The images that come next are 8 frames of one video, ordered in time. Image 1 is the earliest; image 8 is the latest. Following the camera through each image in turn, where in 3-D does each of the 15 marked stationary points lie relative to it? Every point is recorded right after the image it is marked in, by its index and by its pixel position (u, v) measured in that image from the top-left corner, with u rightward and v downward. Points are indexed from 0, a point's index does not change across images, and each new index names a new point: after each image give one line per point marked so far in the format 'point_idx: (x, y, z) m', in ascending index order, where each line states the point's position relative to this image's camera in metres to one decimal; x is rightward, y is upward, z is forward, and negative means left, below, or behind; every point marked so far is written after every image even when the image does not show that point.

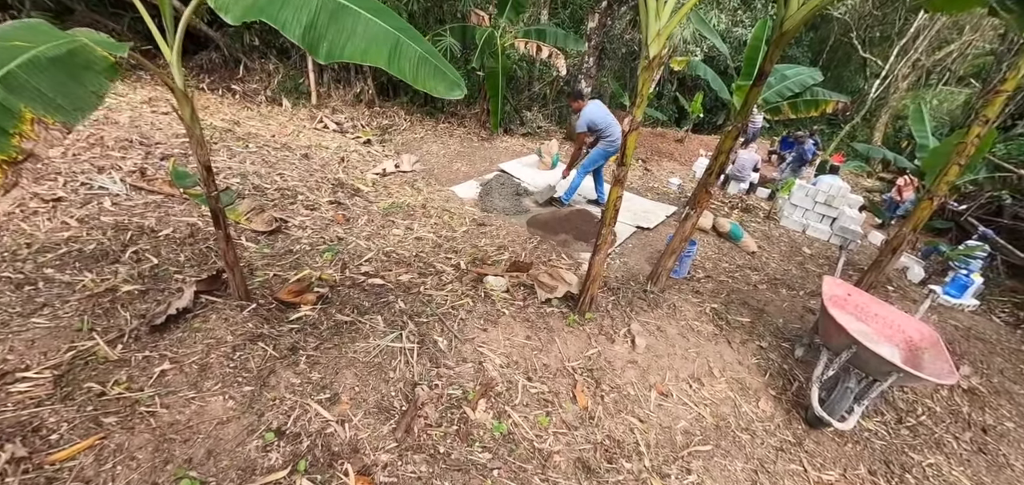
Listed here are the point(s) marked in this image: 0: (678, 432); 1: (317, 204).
0: (+0.9, -1.1, +2.1) m
1: (-1.8, +0.4, +3.6) m
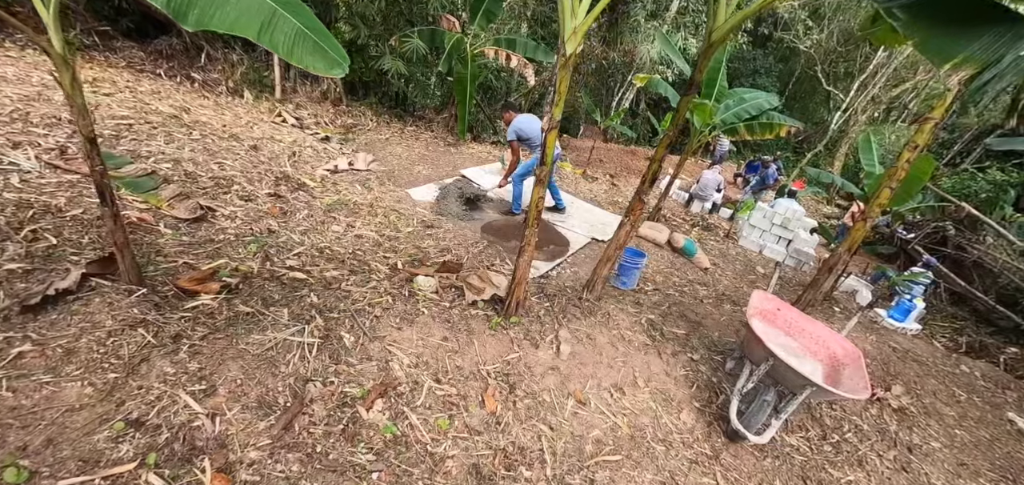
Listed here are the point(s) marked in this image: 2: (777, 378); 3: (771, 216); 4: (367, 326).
0: (+0.4, -1.1, +2.1) m
1: (-2.3, +0.4, +3.5) m
2: (+1.6, -0.8, +2.2) m
3: (+4.6, +0.4, +6.7) m
4: (-0.9, -0.5, +2.2) m
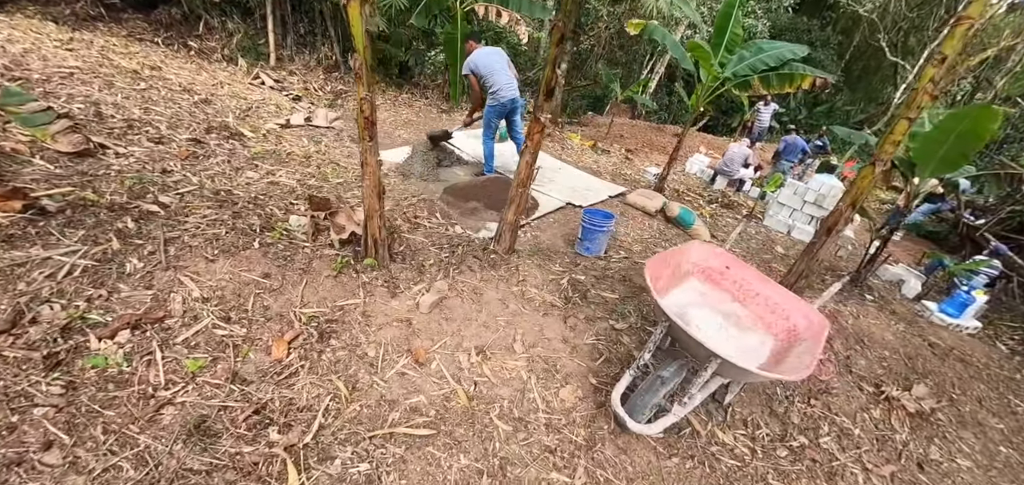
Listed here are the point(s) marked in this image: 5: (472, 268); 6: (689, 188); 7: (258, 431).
0: (-0.5, -0.7, +1.6) m
1: (-3.0, +0.9, +3.3) m
2: (+0.7, -0.4, +1.6) m
3: (+4.3, +0.7, +5.6) m
4: (-1.7, -0.1, +1.9) m
5: (-0.3, -0.2, +2.4) m
6: (+2.9, +0.8, +6.1) m
7: (-0.9, -0.7, +1.4) m
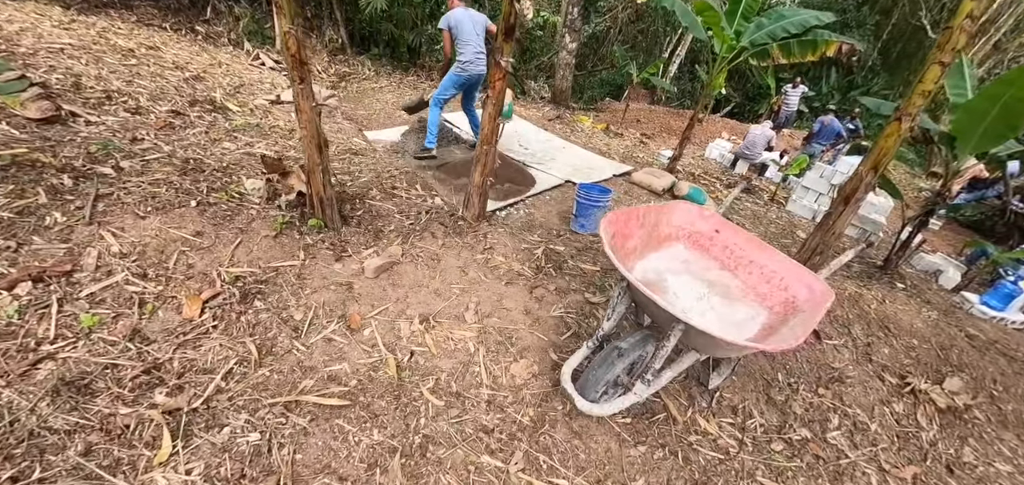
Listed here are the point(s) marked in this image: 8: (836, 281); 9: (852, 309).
0: (-0.7, -0.5, +1.4) m
1: (-3.1, +1.1, +3.3) m
2: (+0.5, -0.2, +1.4) m
3: (+4.2, +0.9, +5.1) m
4: (-1.9, +0.2, +1.8) m
5: (-0.5, 0.0, +2.2) m
6: (+2.9, +1.1, +5.7) m
7: (-1.2, -0.5, +1.2) m
8: (+2.5, -0.3, +2.9) m
9: (+2.3, -0.4, +2.6) m
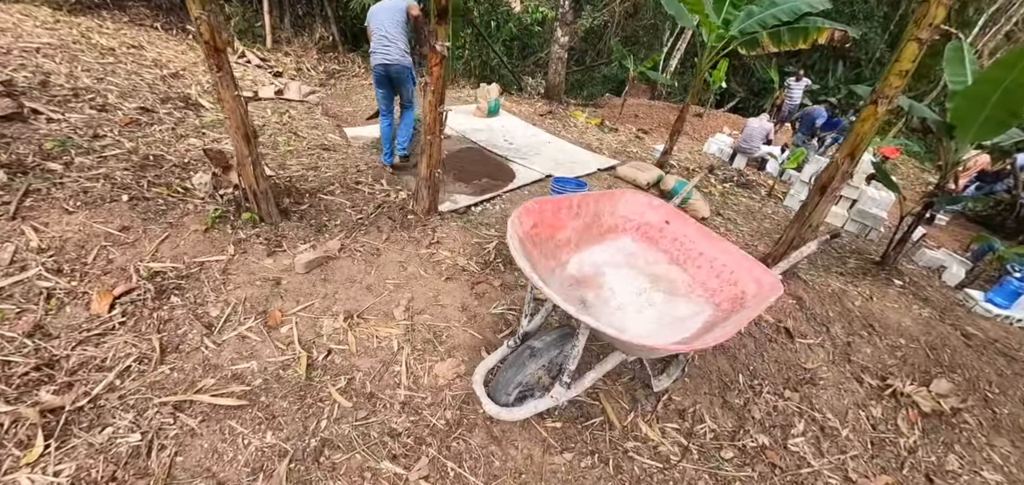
0: (-1.0, -0.5, +1.4) m
1: (-3.4, +1.2, +3.3) m
2: (+0.2, -0.2, +1.3) m
3: (+4.0, +1.0, +4.9) m
4: (-2.2, +0.2, +1.7) m
5: (-0.7, +0.1, +2.2) m
6: (+2.7, +1.1, +5.5) m
7: (-1.5, -0.5, +1.2) m
8: (+2.2, -0.2, +2.8) m
9: (+2.0, -0.4, +2.4) m
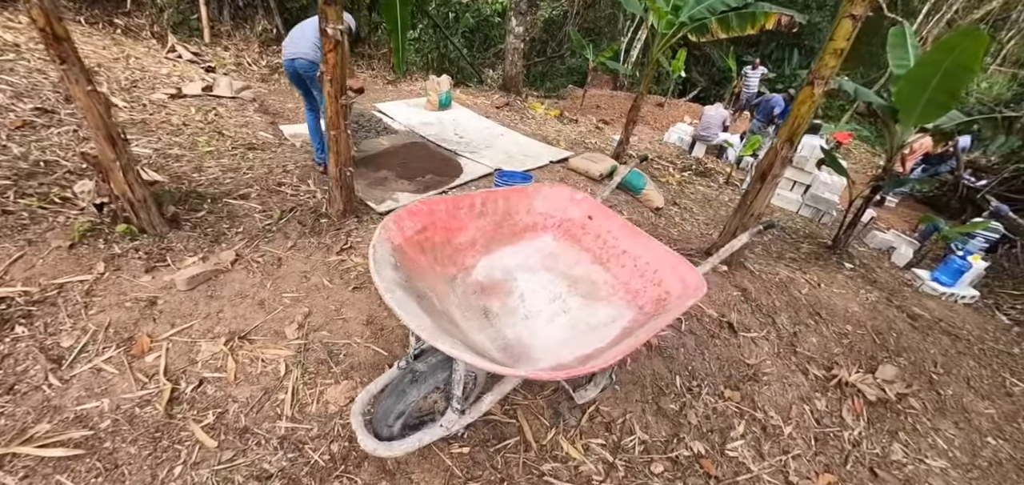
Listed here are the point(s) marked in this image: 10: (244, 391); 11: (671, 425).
0: (-1.4, -0.5, +1.1) m
1: (-3.9, +1.0, +2.9) m
2: (-0.2, -0.2, +1.1) m
3: (+3.5, +1.2, +4.9) m
4: (-2.6, +0.1, +1.5) m
5: (-1.1, 0.0, +2.0) m
6: (+2.1, +1.3, +5.5) m
7: (-1.8, -0.5, +1.0) m
8: (+1.8, -0.1, +2.7) m
9: (+1.7, -0.3, +2.4) m
10: (-0.9, -0.5, +1.3) m
11: (+0.7, -0.8, +1.6) m
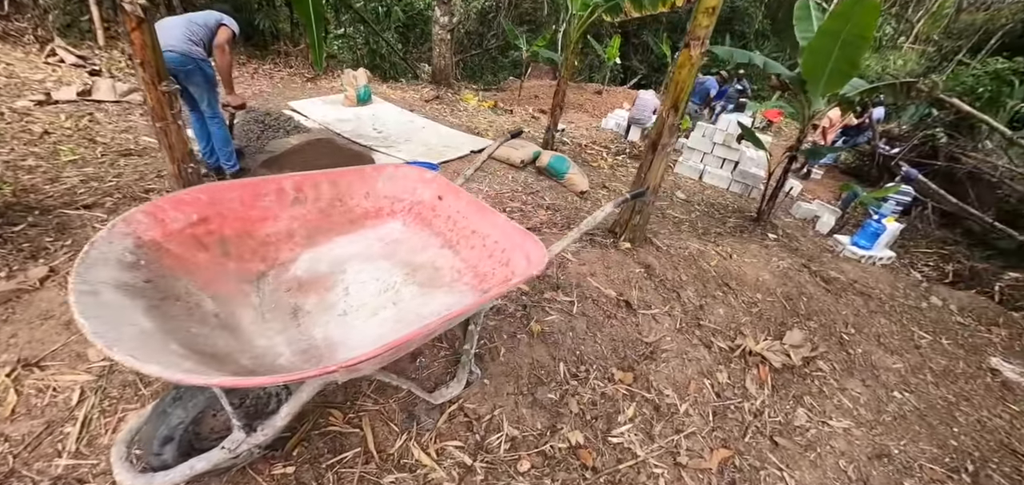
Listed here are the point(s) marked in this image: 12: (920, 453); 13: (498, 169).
0: (-1.8, -0.6, +0.9) m
1: (-4.6, +0.8, +2.5) m
2: (-0.7, -0.2, +0.9) m
3: (+2.6, +1.5, +5.0) m
4: (-3.1, -0.1, +1.2) m
5: (-1.7, 0.0, +1.7) m
6: (+1.2, +1.5, +5.4) m
7: (-2.3, -0.6, +0.7) m
8: (+1.2, 0.0, +2.7) m
9: (+1.1, -0.2, +2.3) m
10: (-1.4, -0.5, +1.1) m
11: (+0.2, -0.7, +1.5) m
12: (+2.0, -1.0, +1.9) m
13: (-0.1, +0.7, +3.8) m
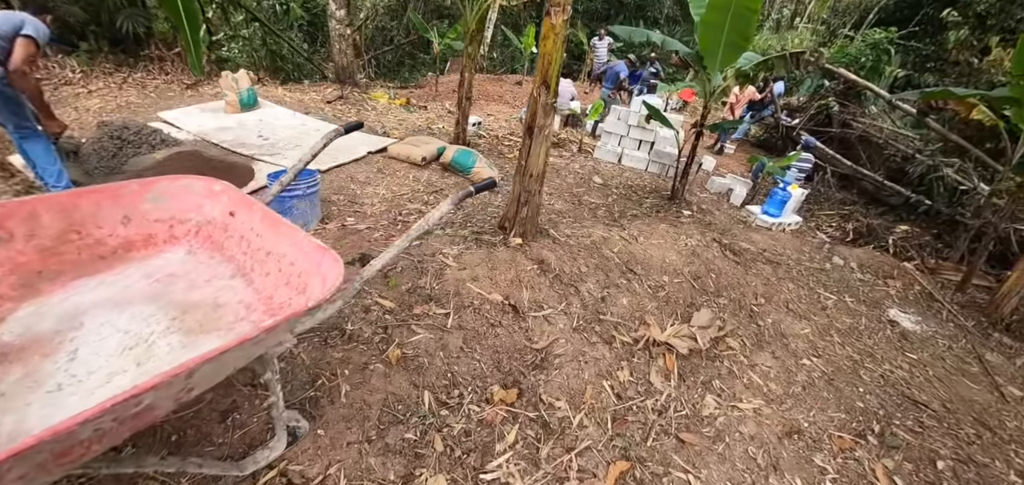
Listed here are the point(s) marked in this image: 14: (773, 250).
0: (-2.2, -0.8, +0.5) m
1: (-5.2, +0.3, +1.8) m
2: (-1.1, -0.3, +0.6) m
3: (+1.5, +1.7, +5.0) m
4: (-3.6, -0.5, +0.6) m
5: (-2.3, -0.2, +1.3) m
6: (+0.1, +1.5, +5.2) m
7: (-2.6, -0.9, +0.2) m
8: (+0.5, +0.1, +2.5) m
9: (+0.5, -0.1, +2.2) m
10: (-1.8, -0.7, +0.7) m
11: (-0.3, -0.7, +1.3) m
12: (+1.5, -0.8, +1.8) m
13: (-0.9, +0.7, +3.5) m
14: (+2.1, -0.1, +3.0) m
